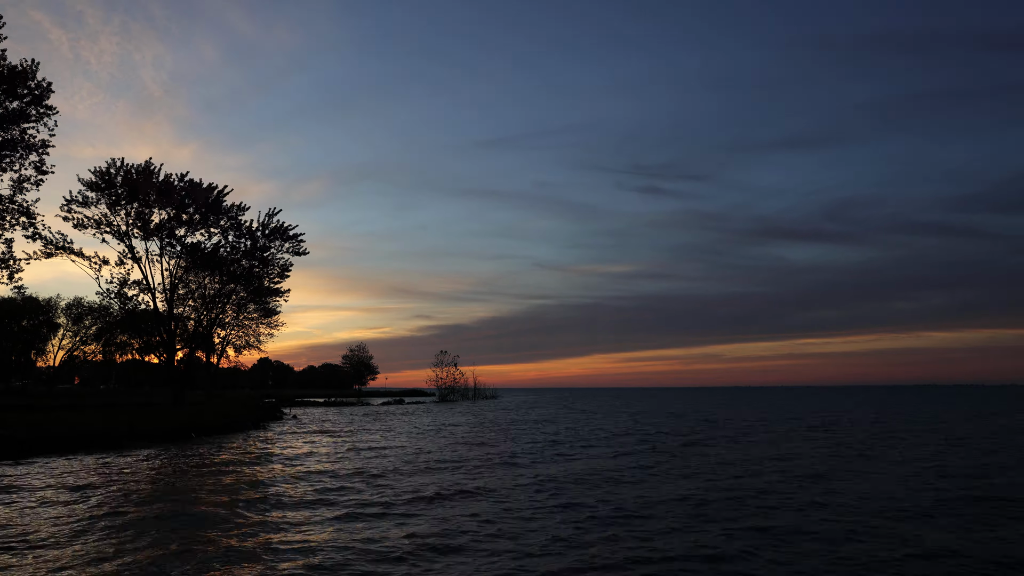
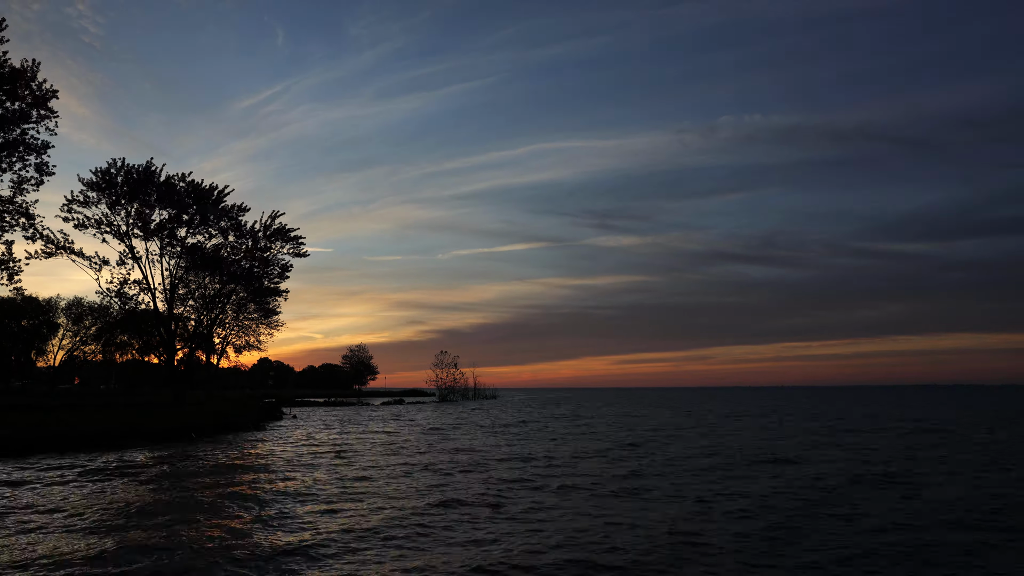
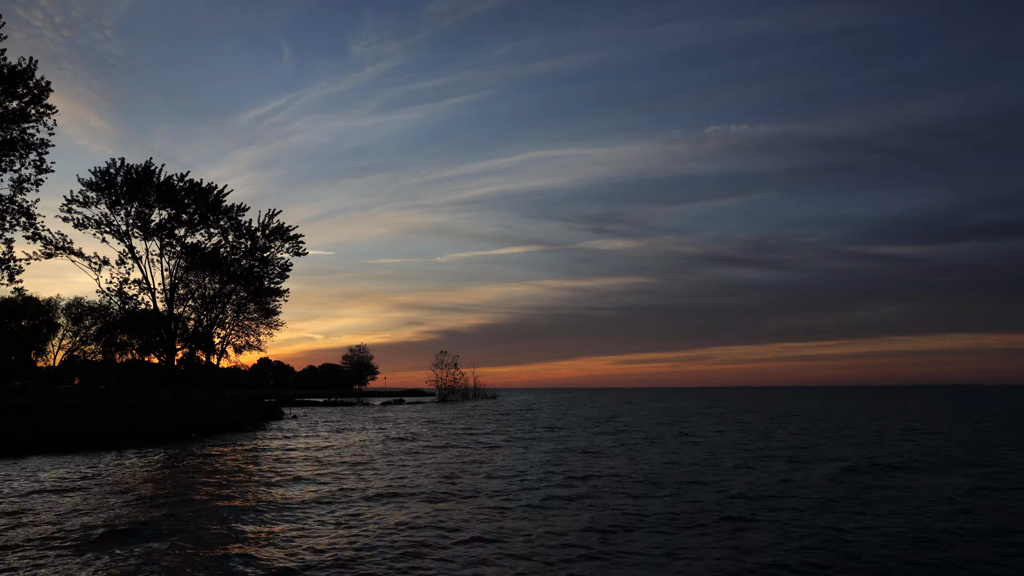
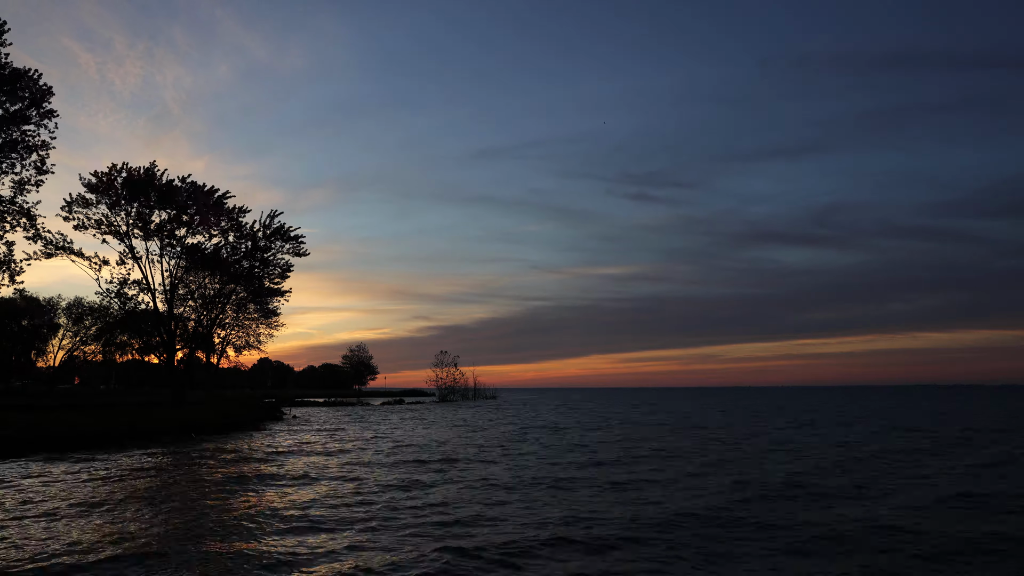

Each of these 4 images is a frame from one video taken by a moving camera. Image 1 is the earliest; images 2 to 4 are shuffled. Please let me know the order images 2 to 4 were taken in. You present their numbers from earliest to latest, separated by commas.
4, 2, 3
